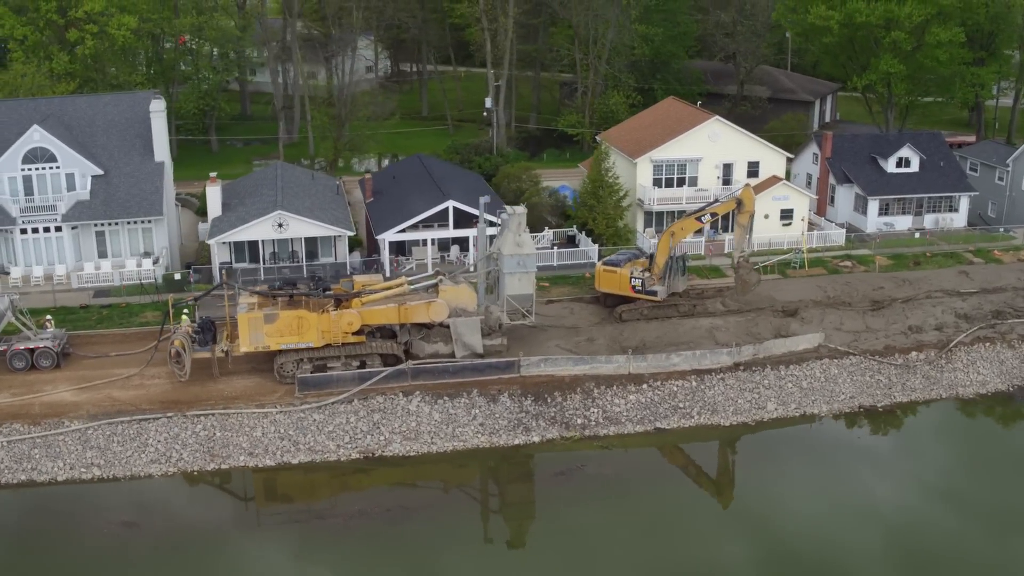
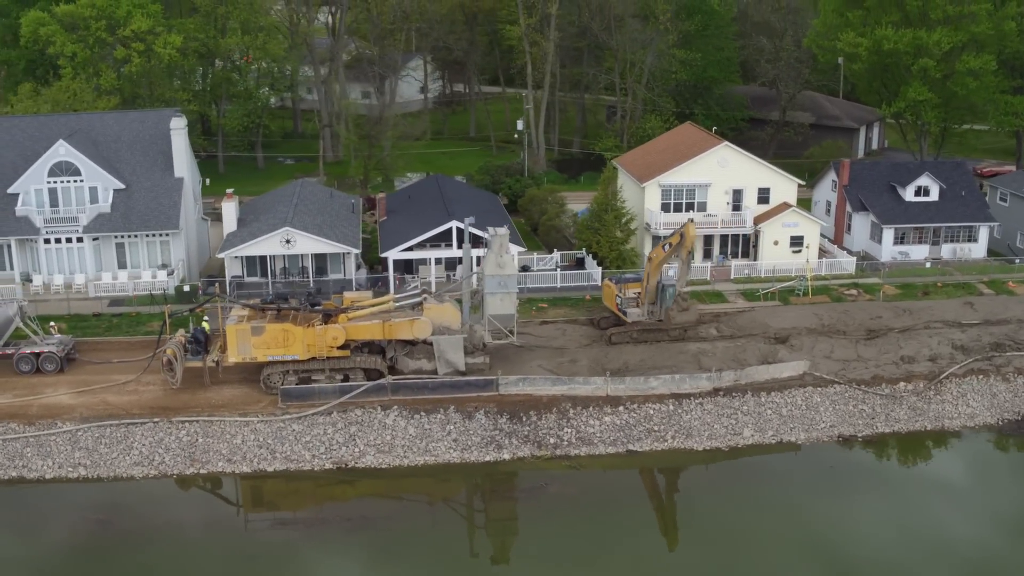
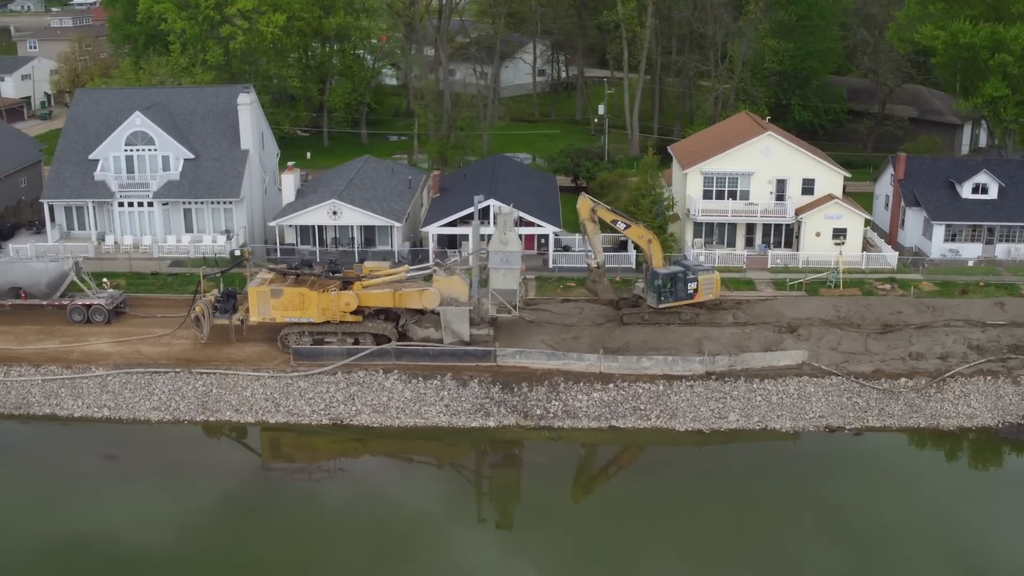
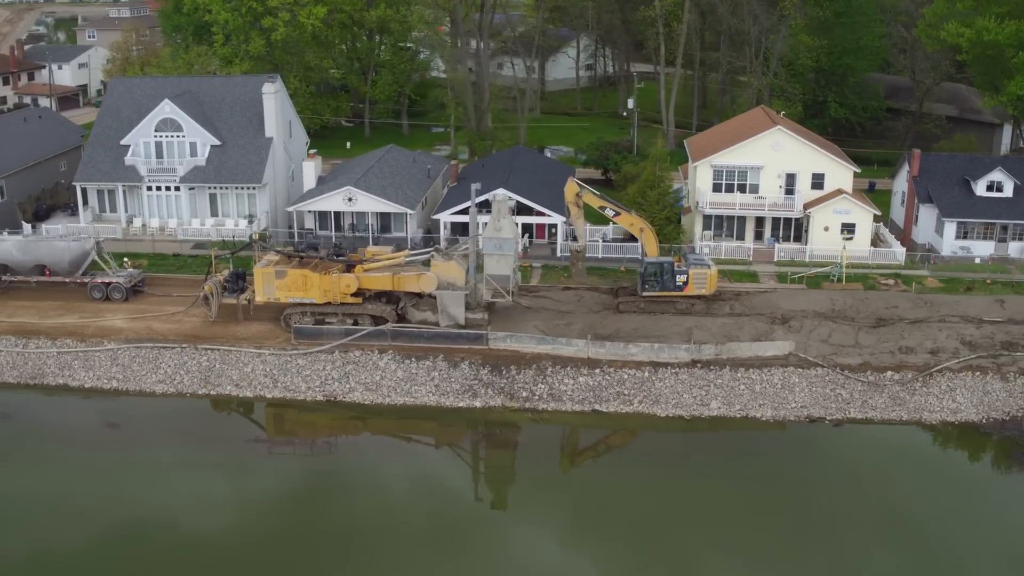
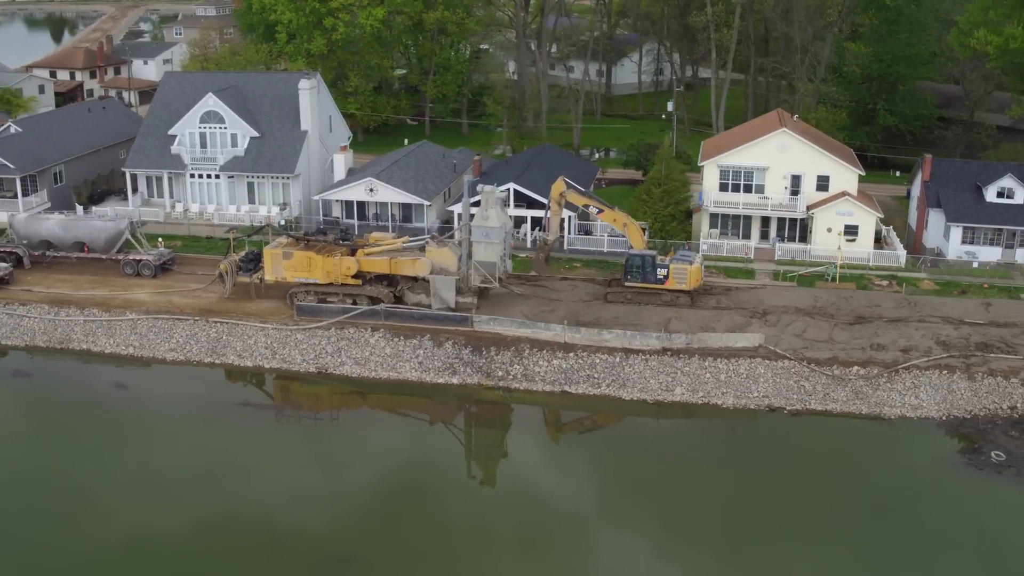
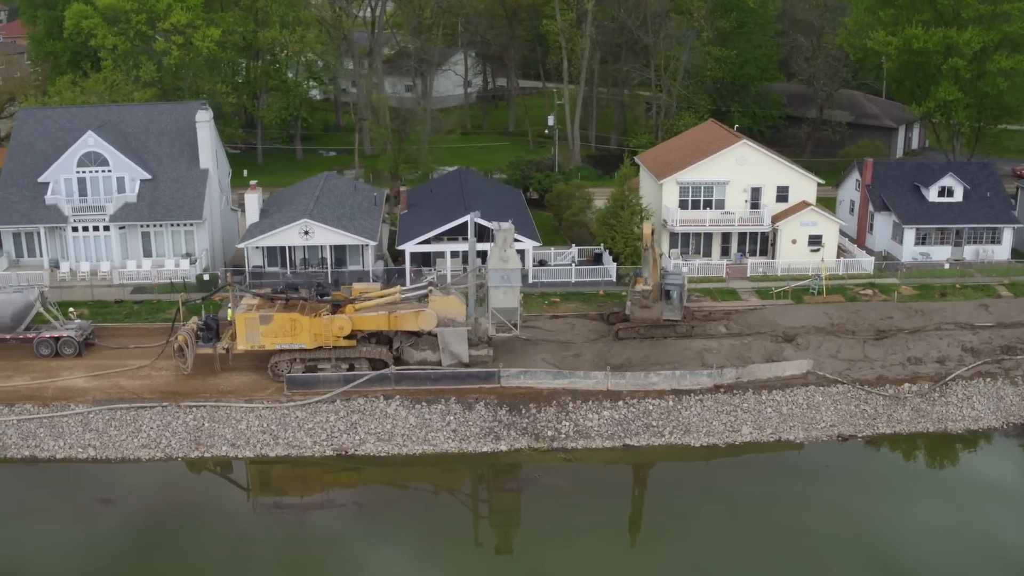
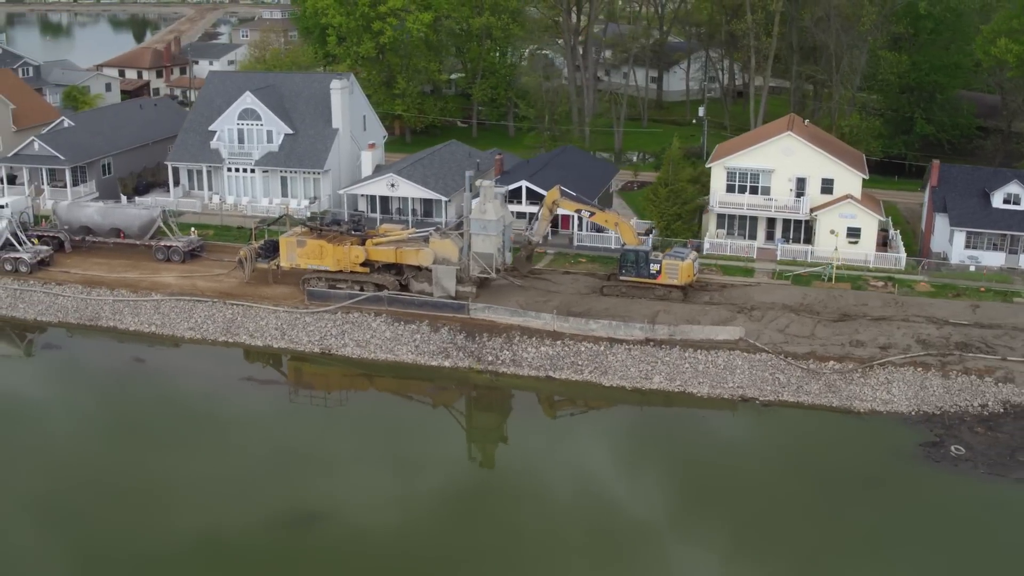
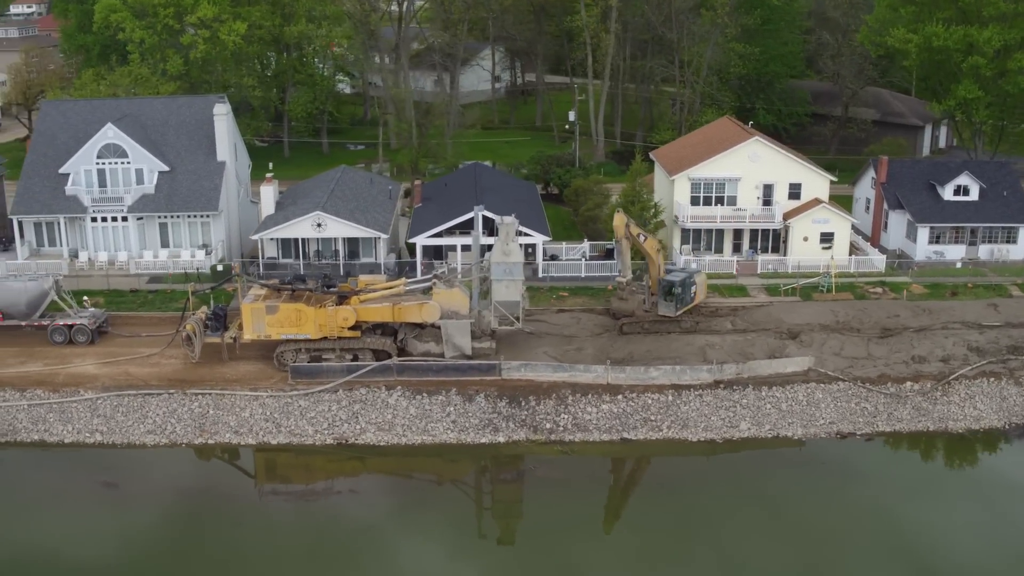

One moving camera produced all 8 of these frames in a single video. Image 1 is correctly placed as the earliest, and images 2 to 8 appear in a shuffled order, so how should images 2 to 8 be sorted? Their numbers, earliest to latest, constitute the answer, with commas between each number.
2, 6, 8, 3, 4, 5, 7
